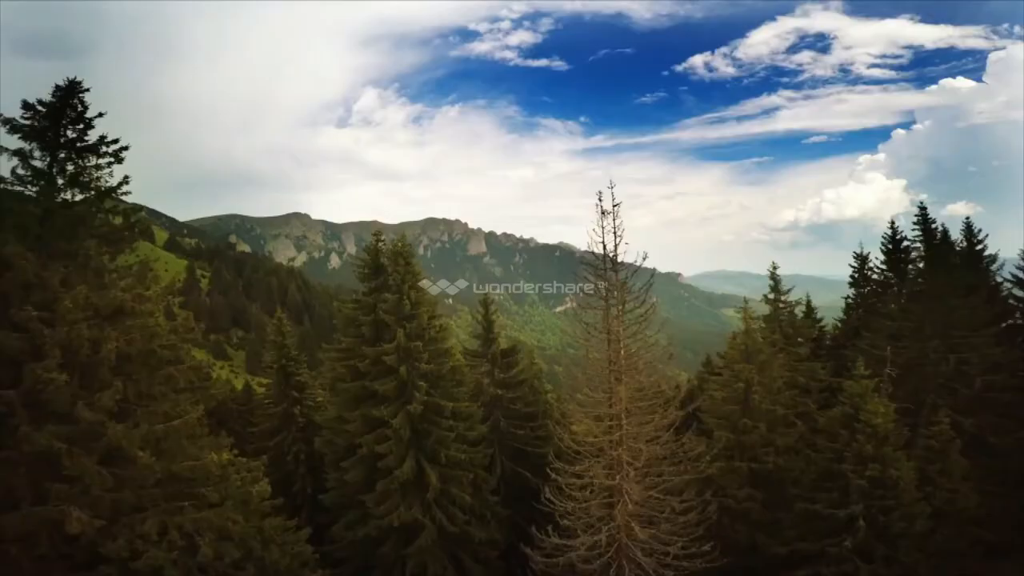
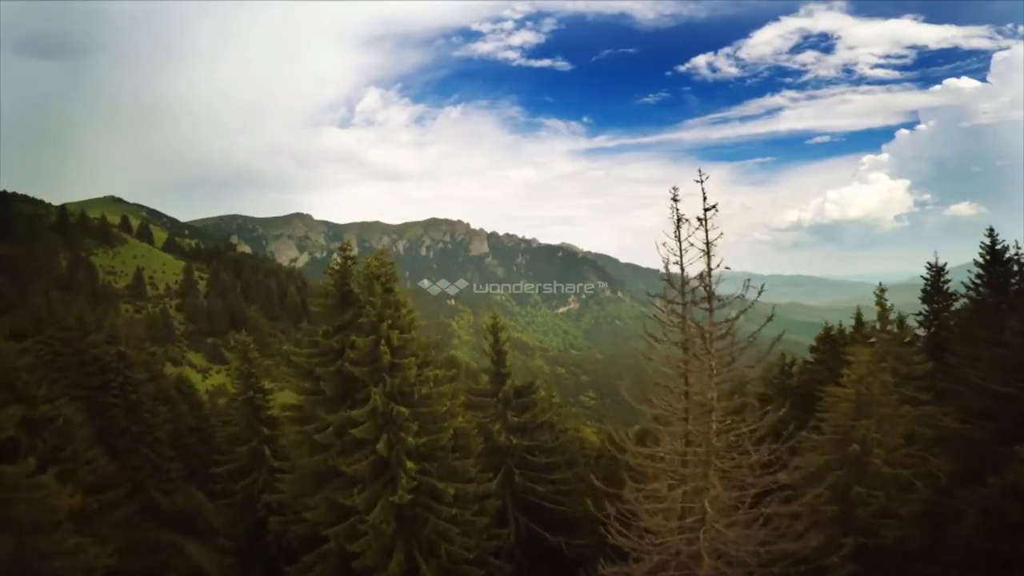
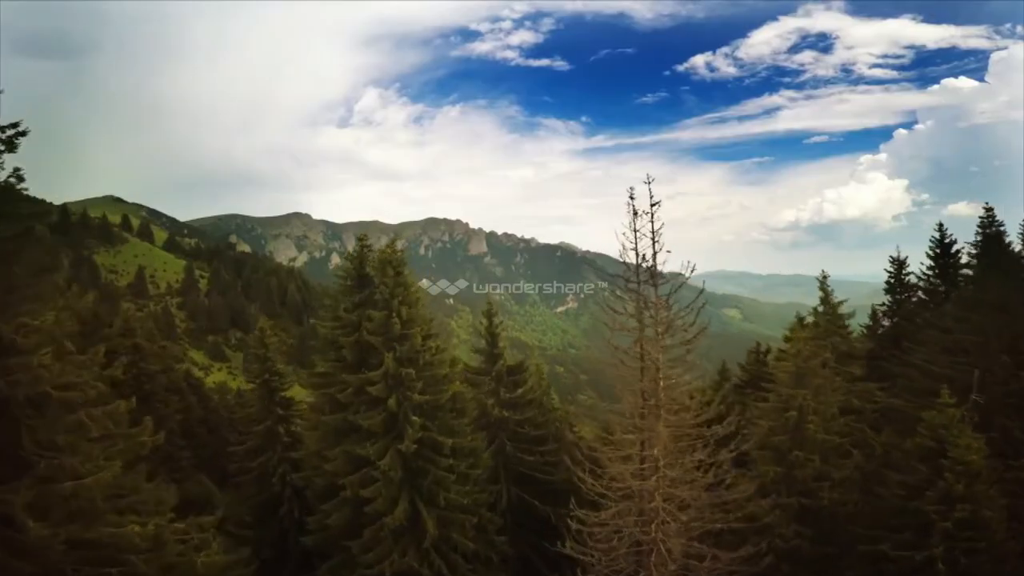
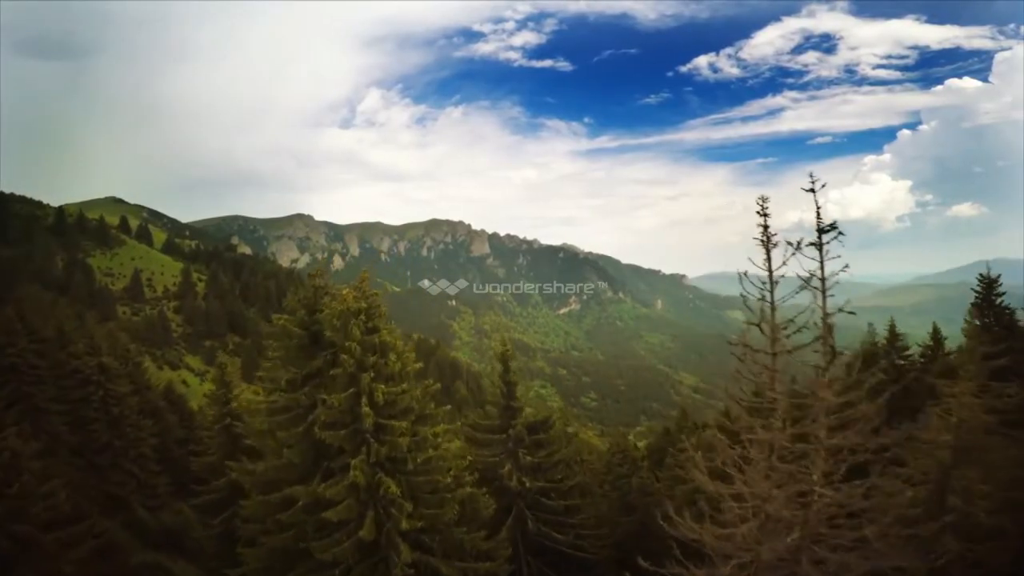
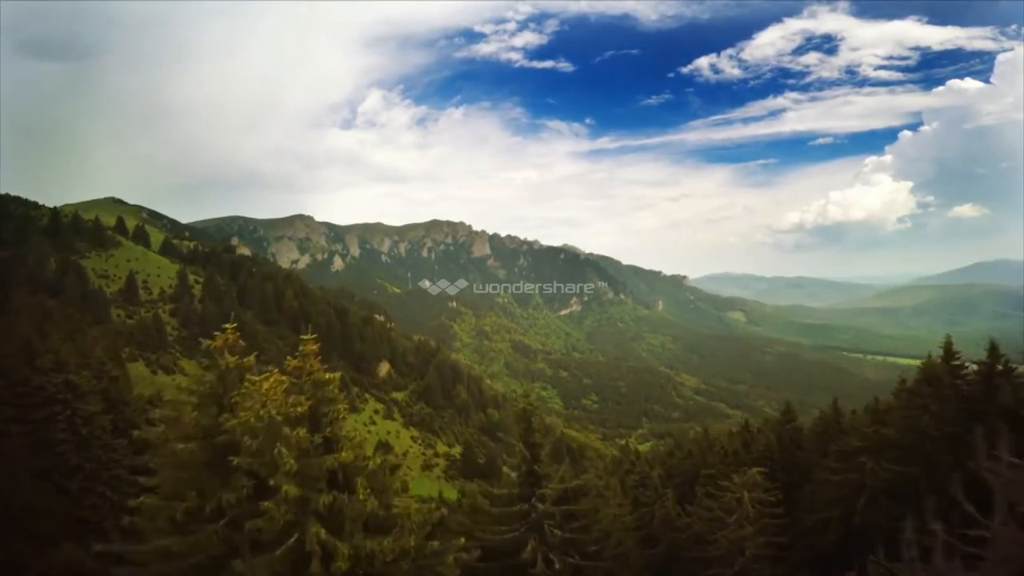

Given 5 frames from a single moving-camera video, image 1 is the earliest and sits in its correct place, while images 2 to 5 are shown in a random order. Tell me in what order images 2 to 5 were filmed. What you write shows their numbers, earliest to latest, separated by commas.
3, 2, 4, 5
